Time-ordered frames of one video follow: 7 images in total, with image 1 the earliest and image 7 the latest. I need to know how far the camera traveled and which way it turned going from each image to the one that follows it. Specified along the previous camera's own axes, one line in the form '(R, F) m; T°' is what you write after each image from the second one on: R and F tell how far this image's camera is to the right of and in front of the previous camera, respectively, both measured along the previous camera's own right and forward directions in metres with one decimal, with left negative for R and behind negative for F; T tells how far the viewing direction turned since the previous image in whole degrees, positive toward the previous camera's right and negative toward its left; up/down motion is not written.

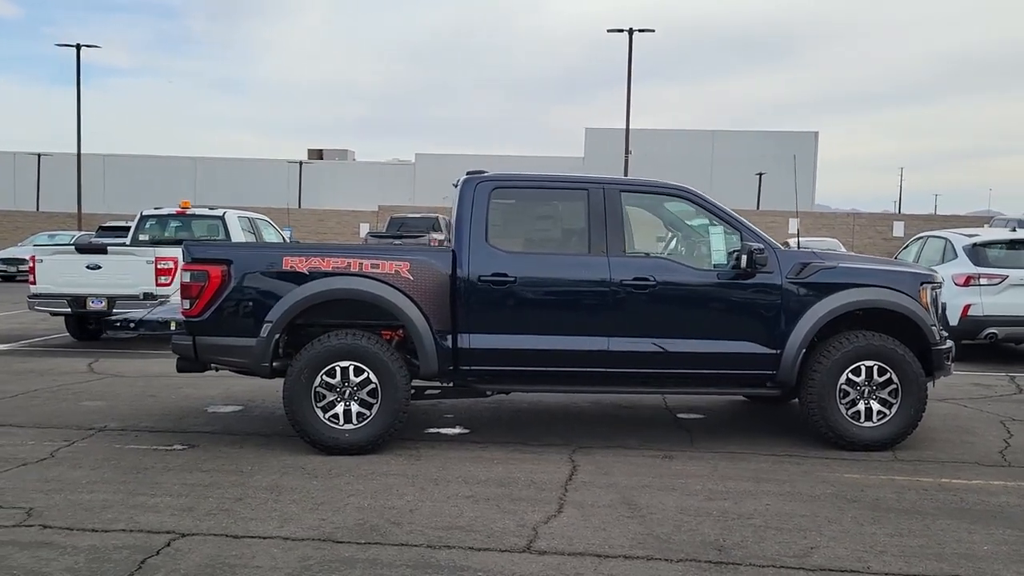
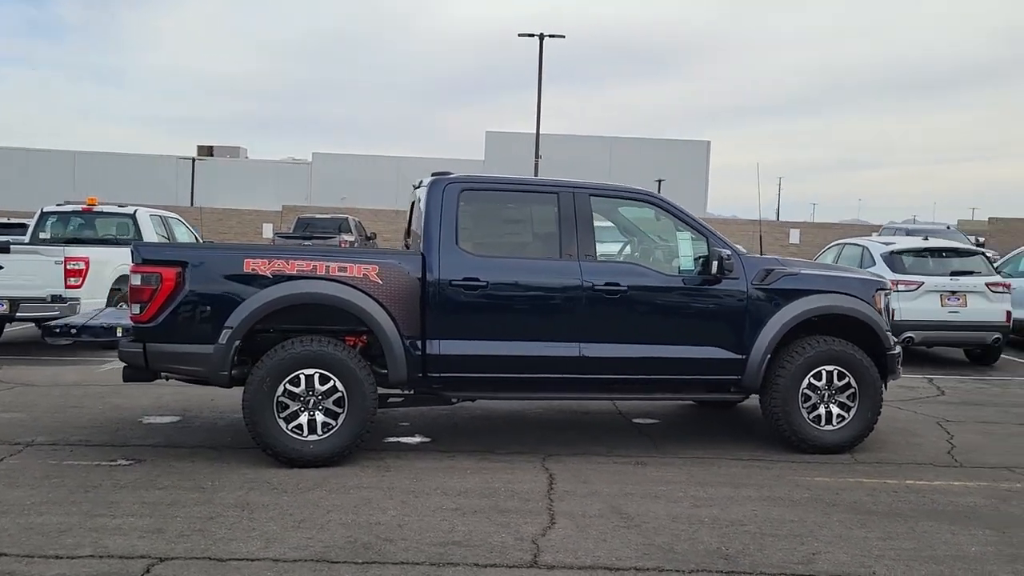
(-0.5, +0.2) m; +7°
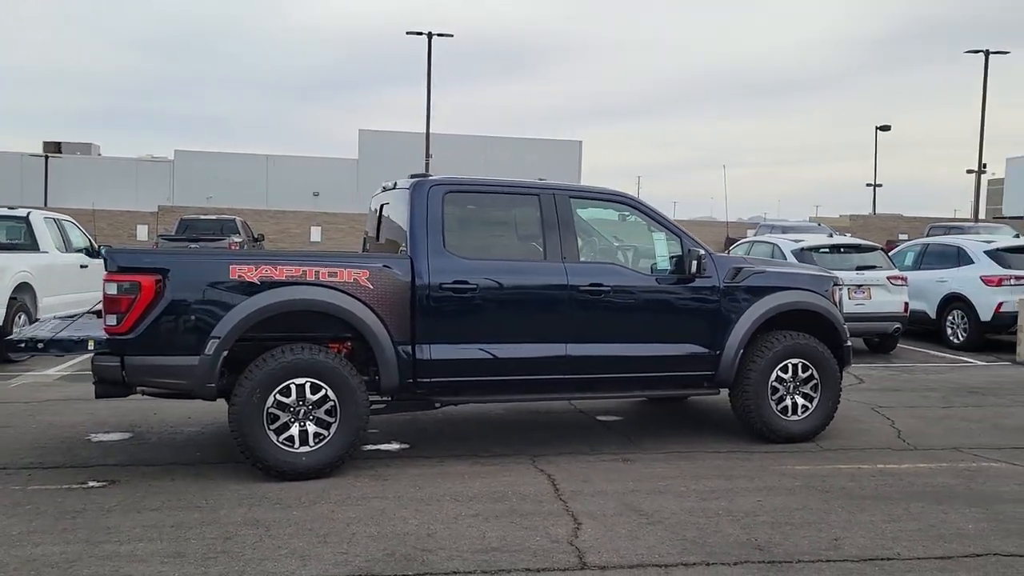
(-0.8, +0.1) m; +8°
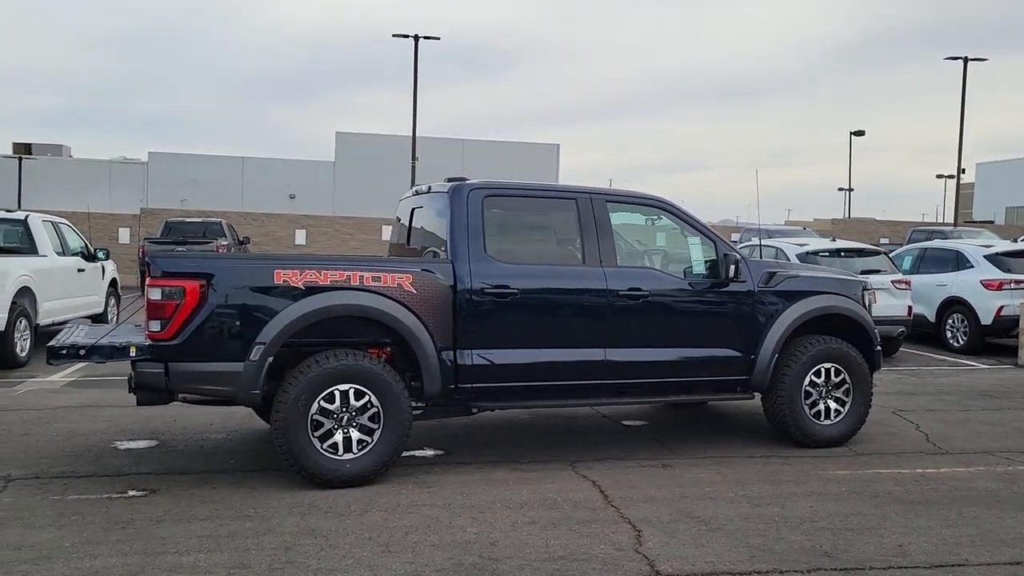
(-0.5, +0.1) m; +2°
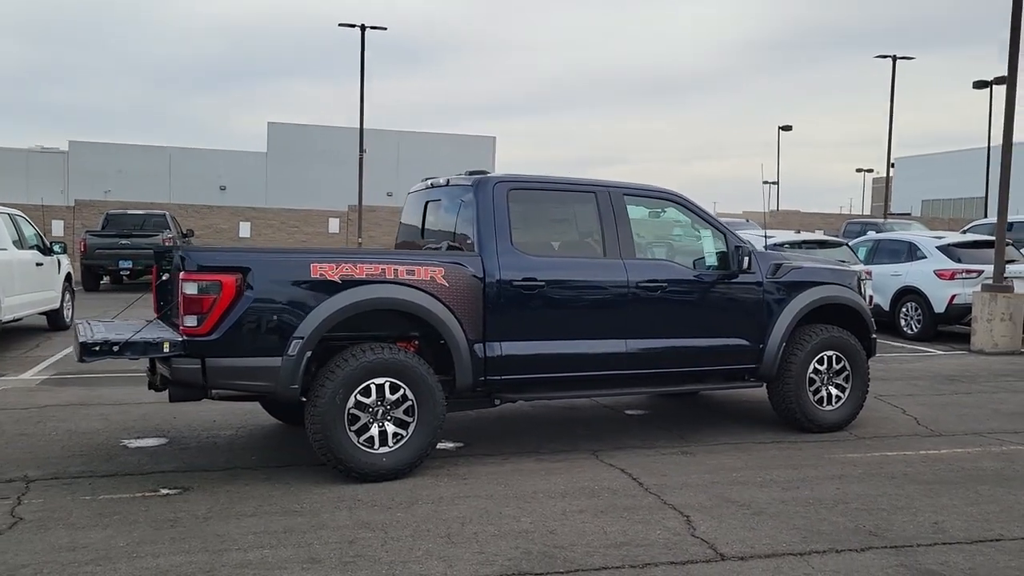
(-0.7, 0.0) m; +4°
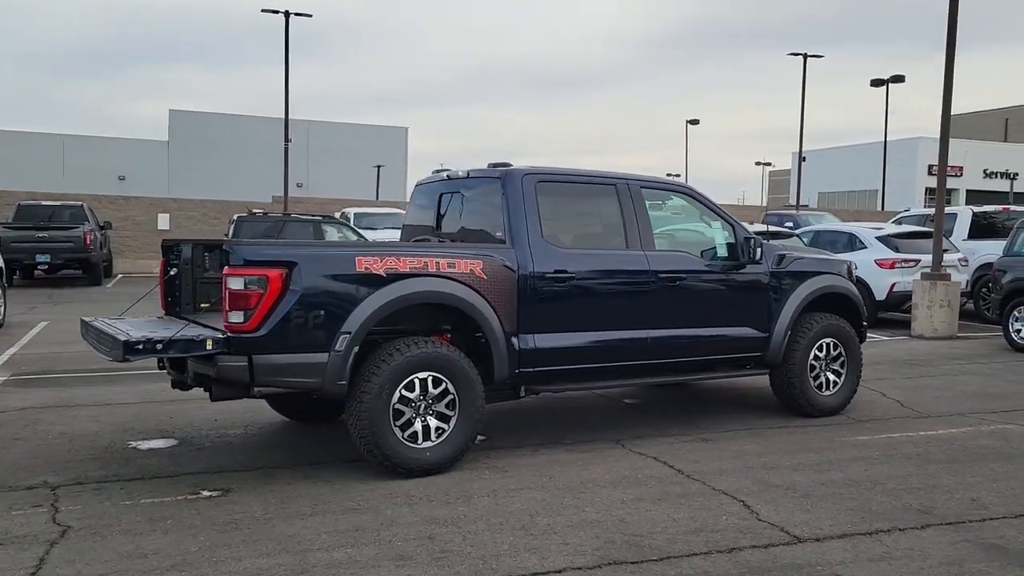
(-0.9, 0.0) m; +6°
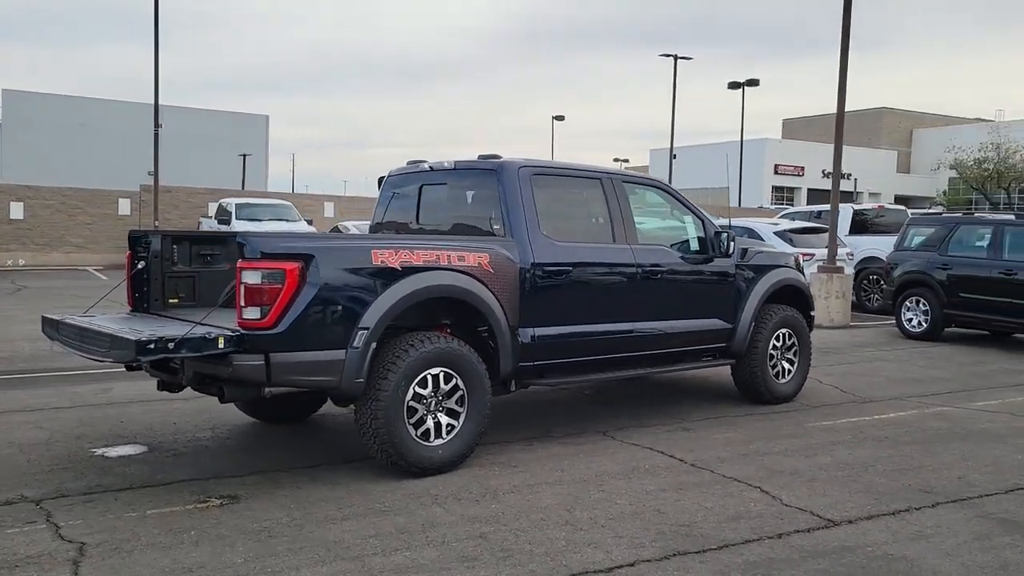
(-1.0, +0.1) m; +9°
